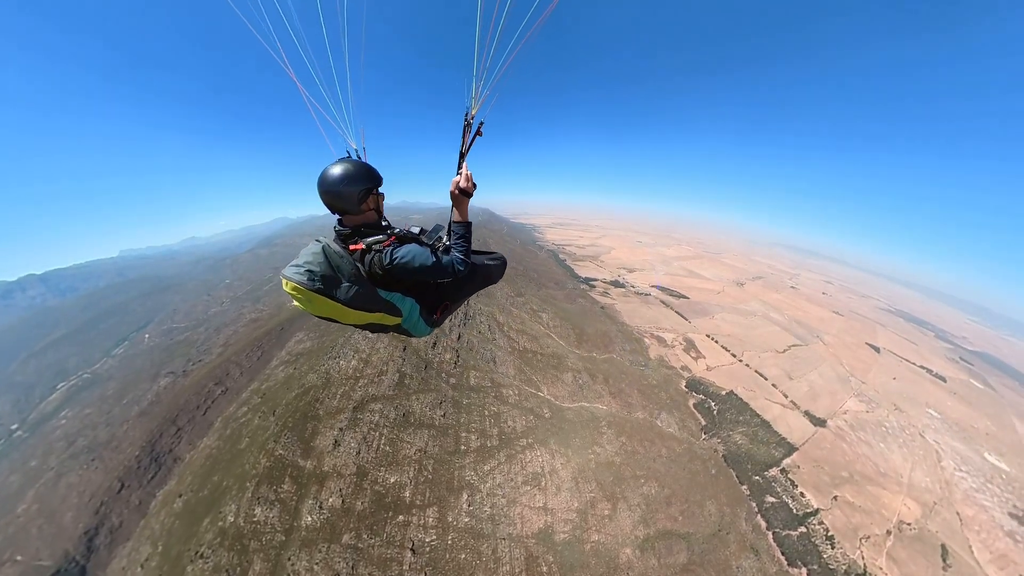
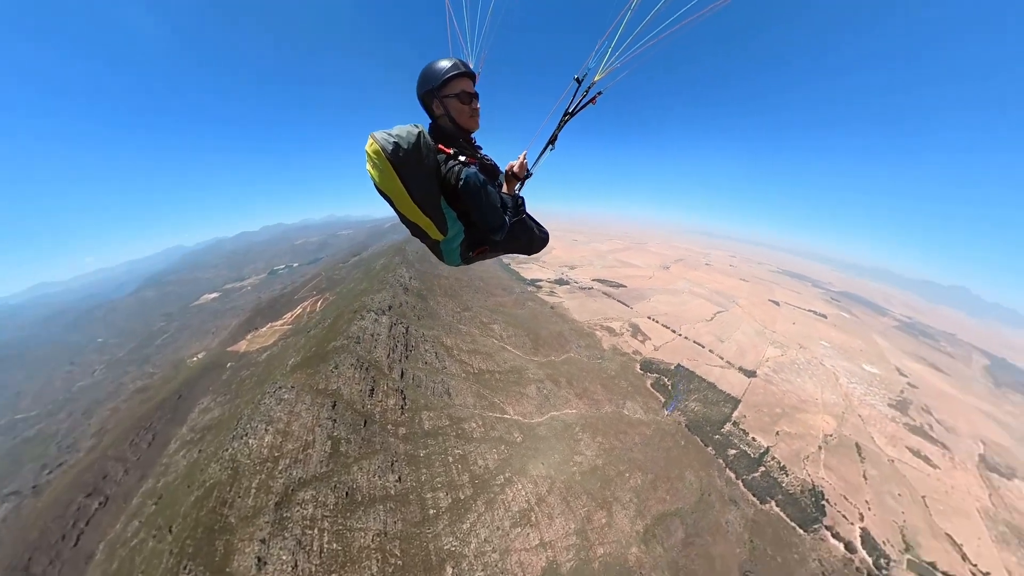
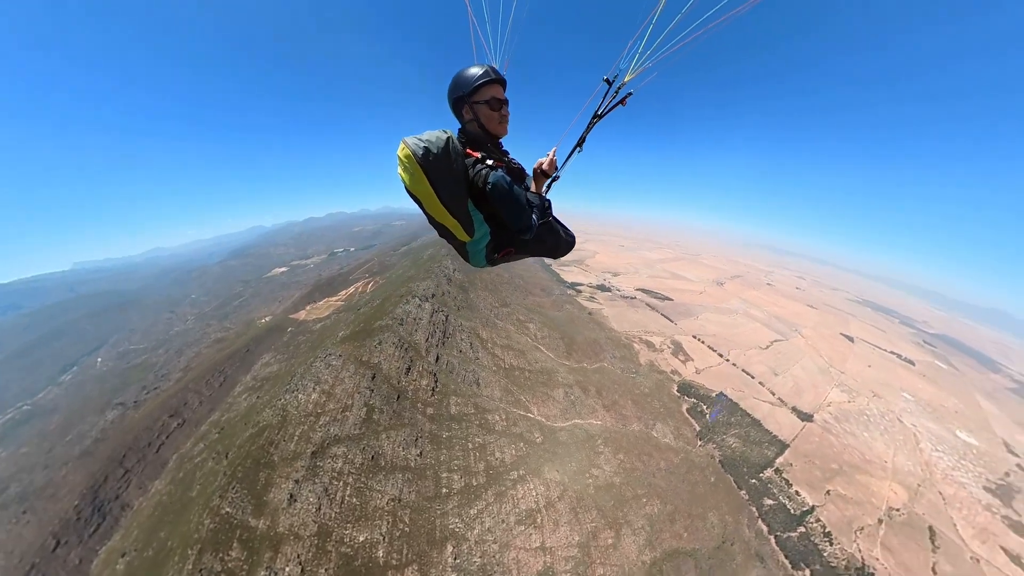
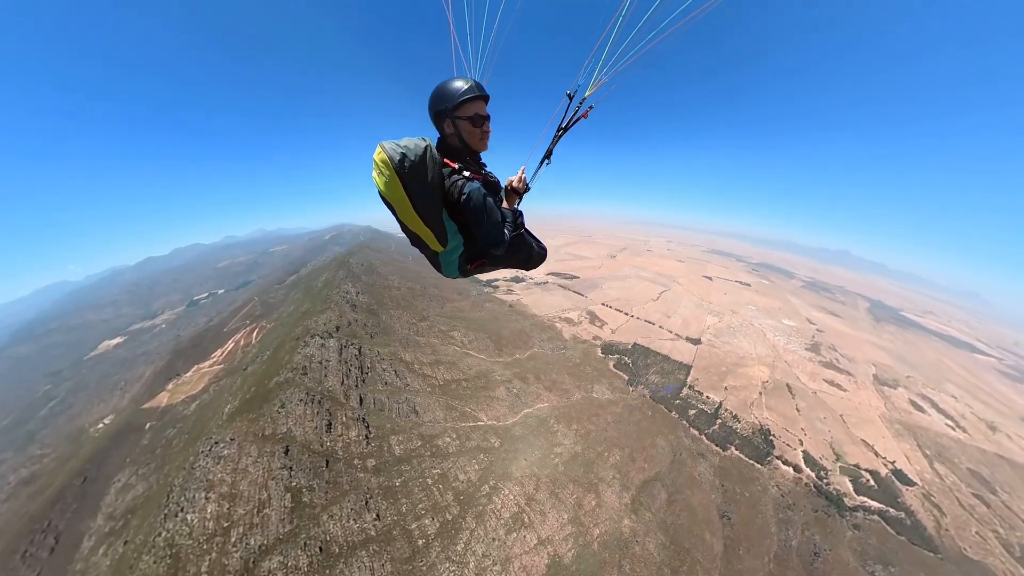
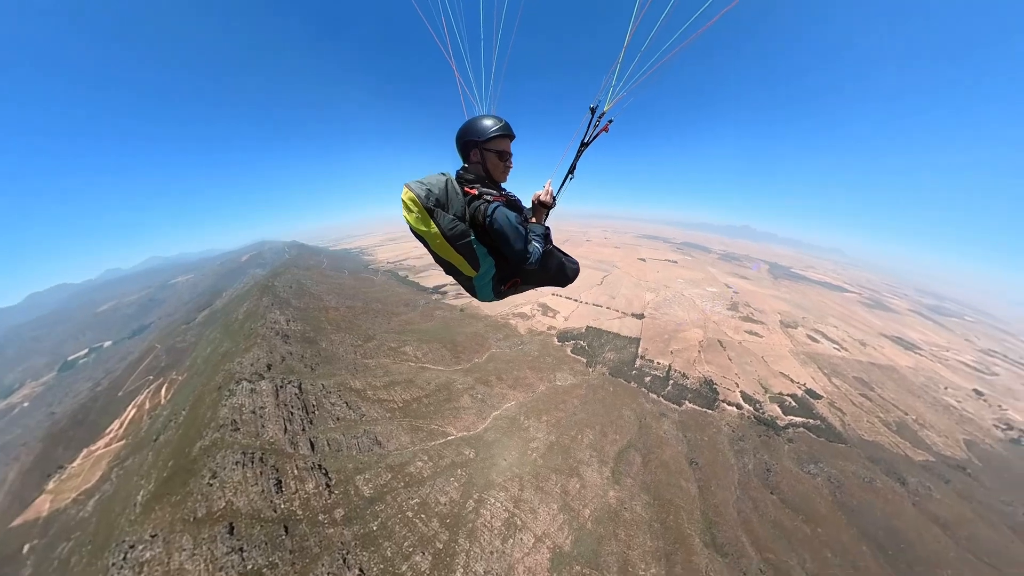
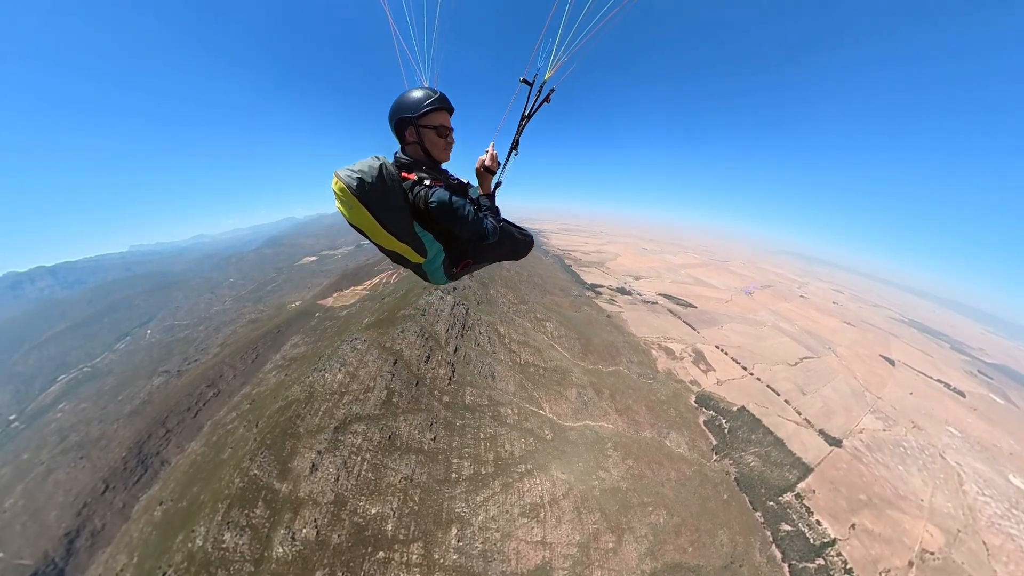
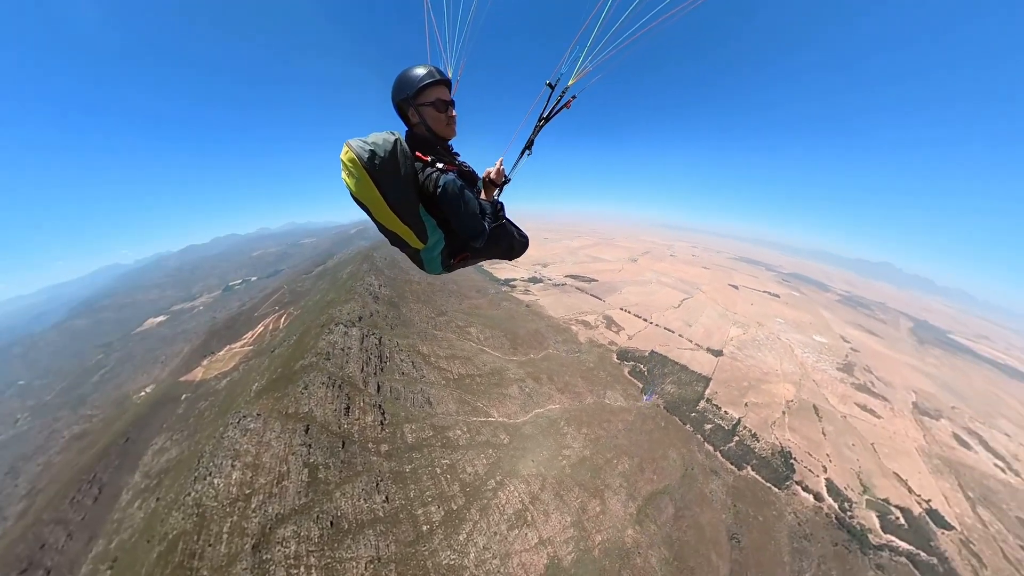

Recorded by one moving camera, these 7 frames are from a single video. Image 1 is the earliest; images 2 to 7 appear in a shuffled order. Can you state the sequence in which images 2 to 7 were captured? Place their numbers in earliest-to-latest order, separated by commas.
6, 3, 2, 7, 4, 5
